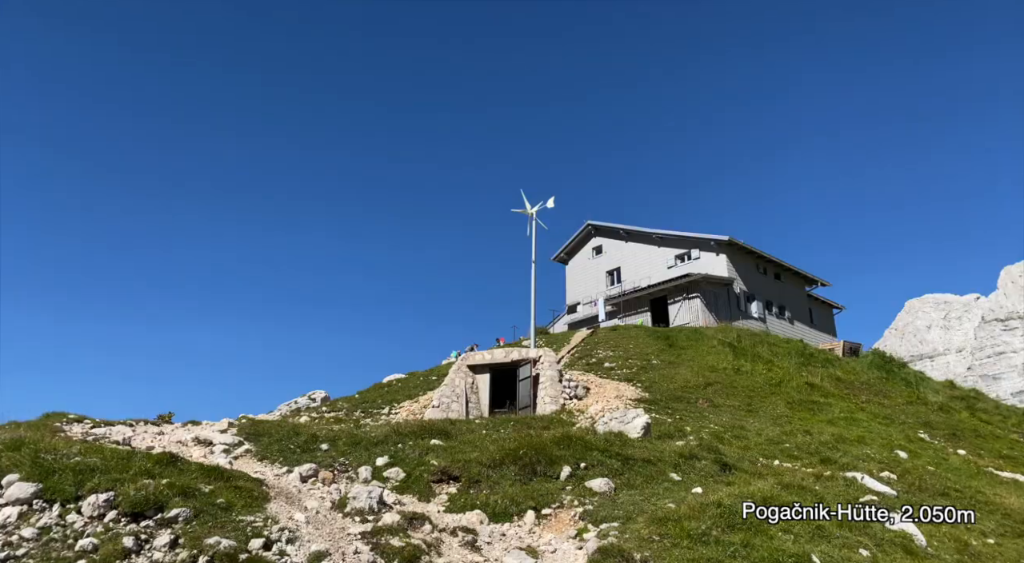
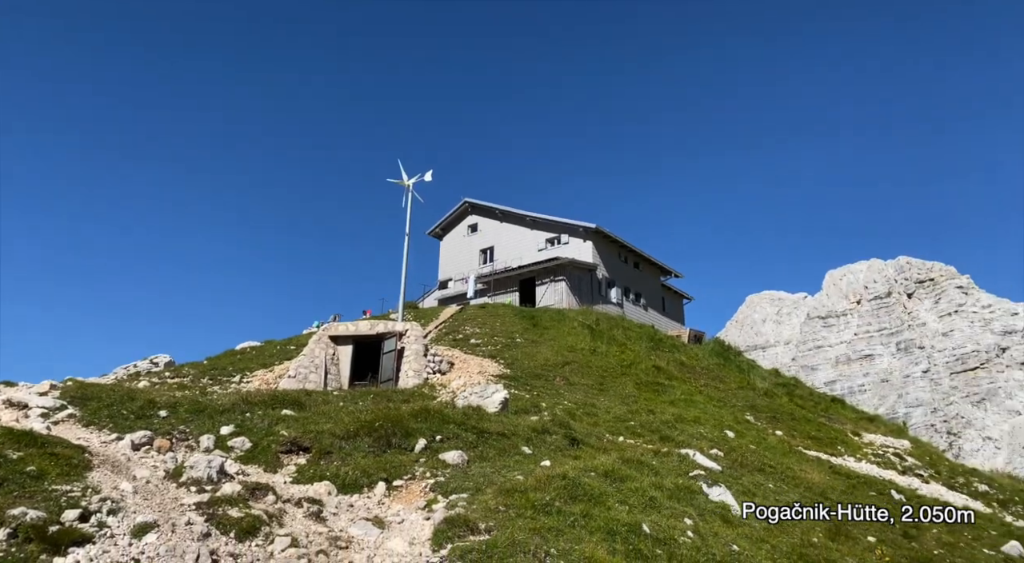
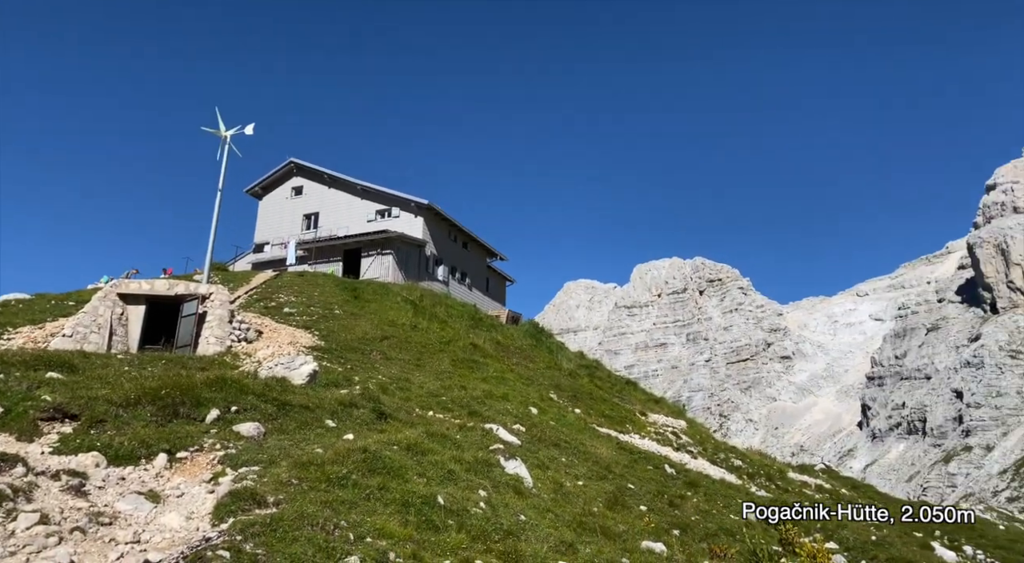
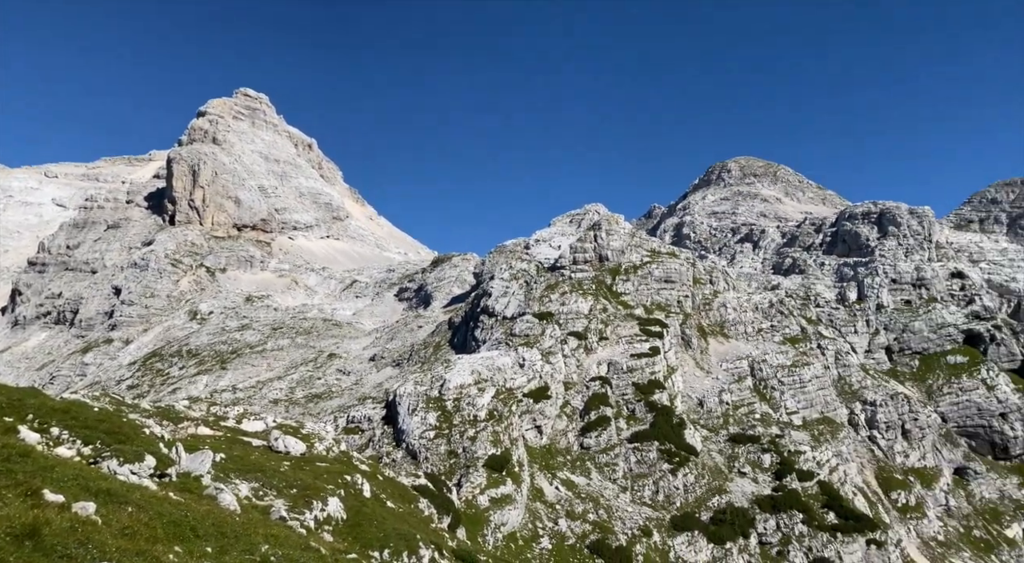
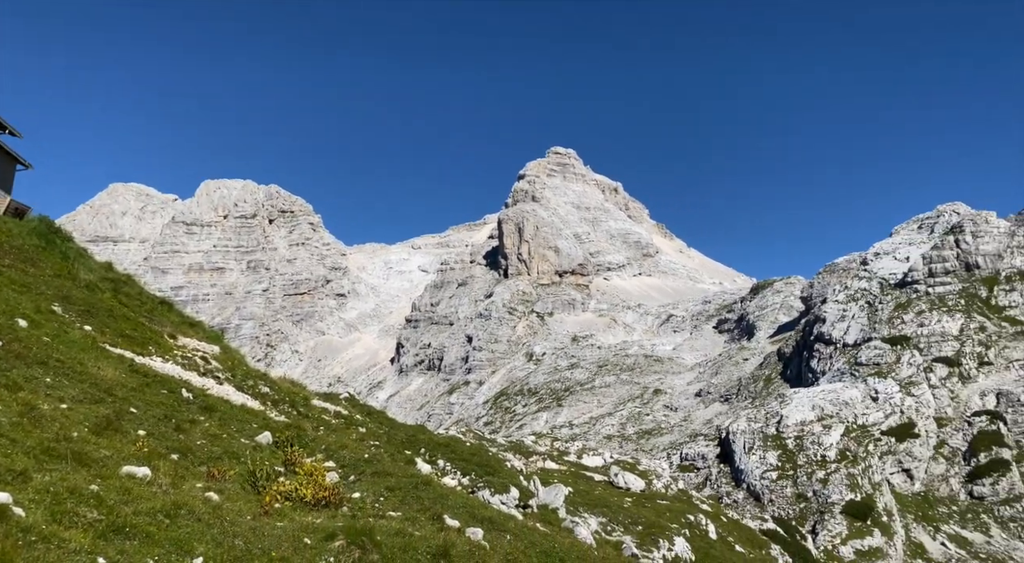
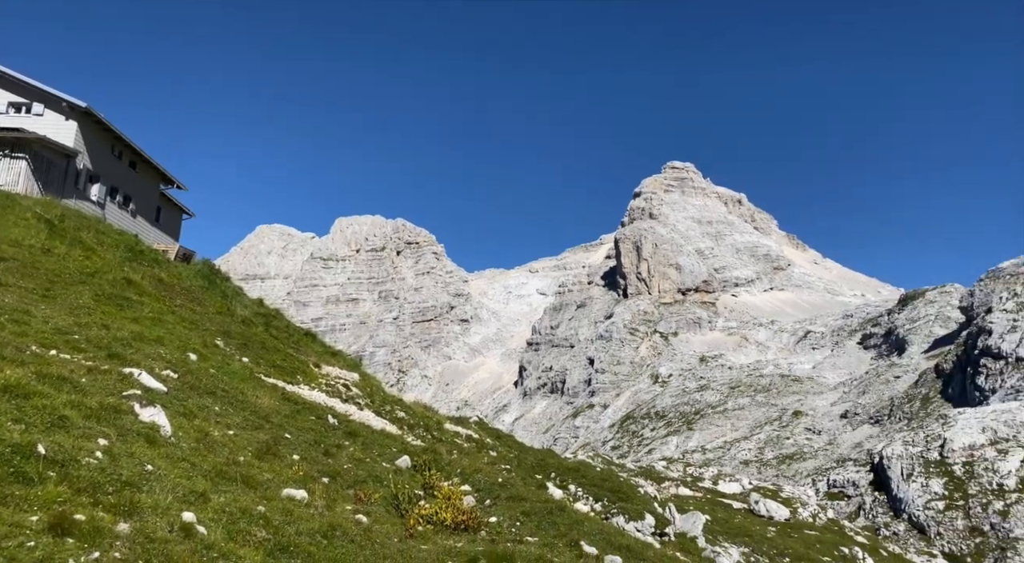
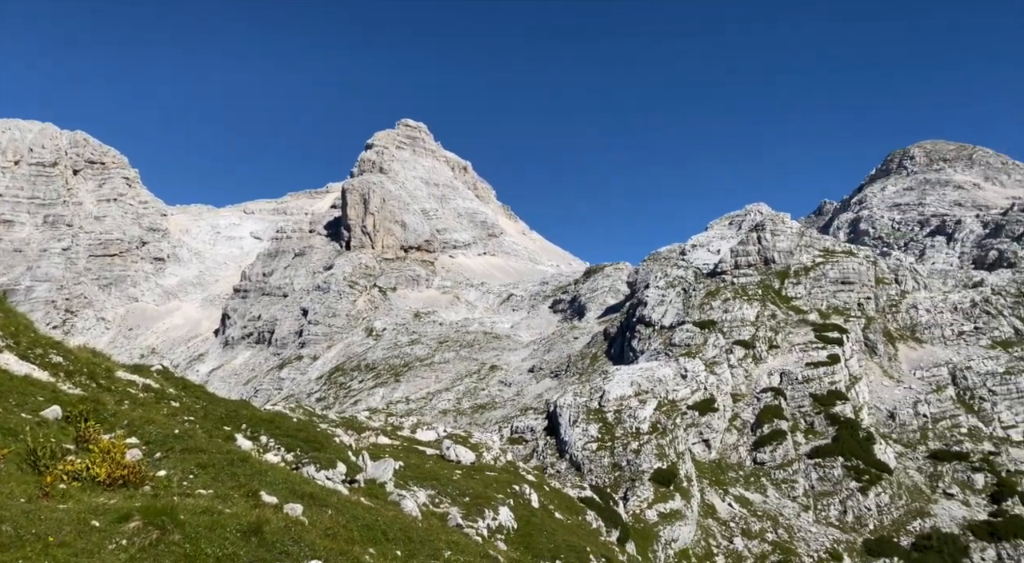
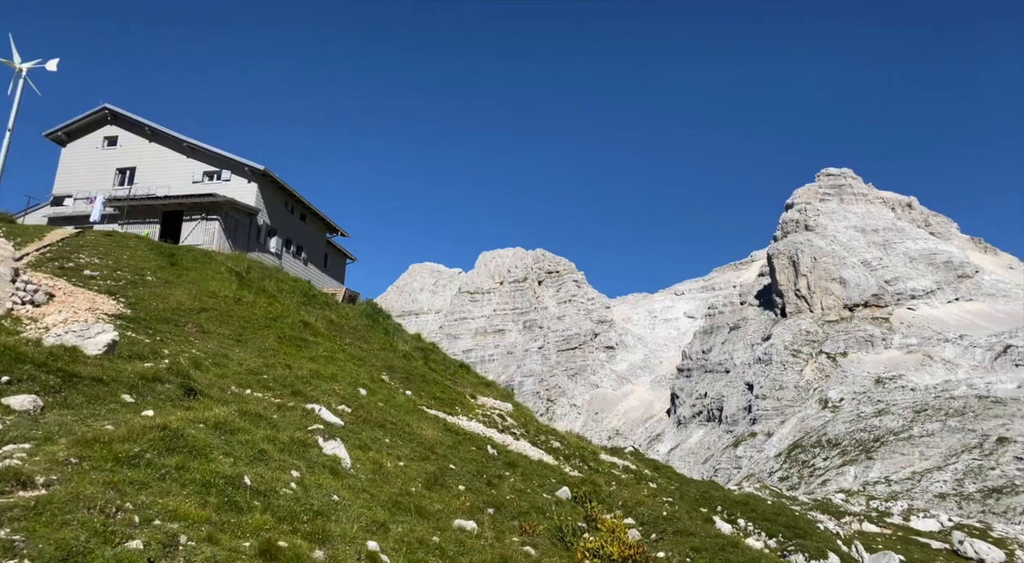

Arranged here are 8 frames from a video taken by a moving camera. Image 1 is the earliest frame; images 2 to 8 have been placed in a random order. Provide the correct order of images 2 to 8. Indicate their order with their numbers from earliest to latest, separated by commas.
2, 3, 8, 6, 5, 7, 4
